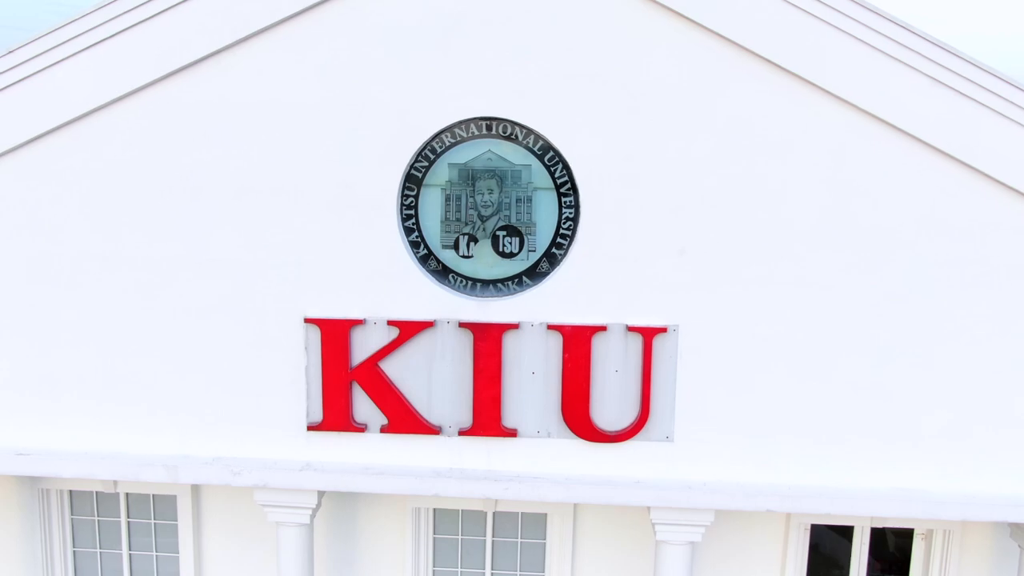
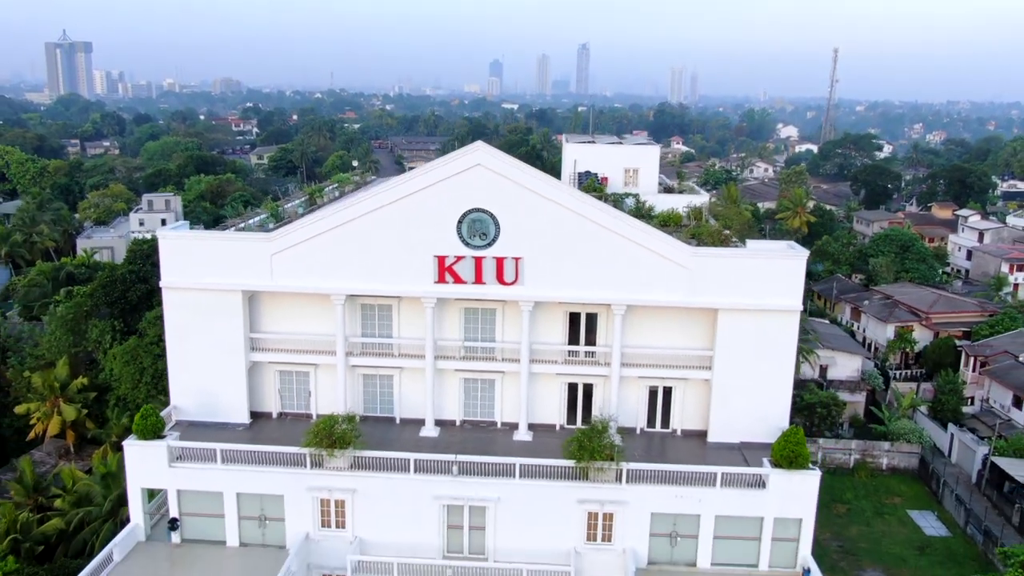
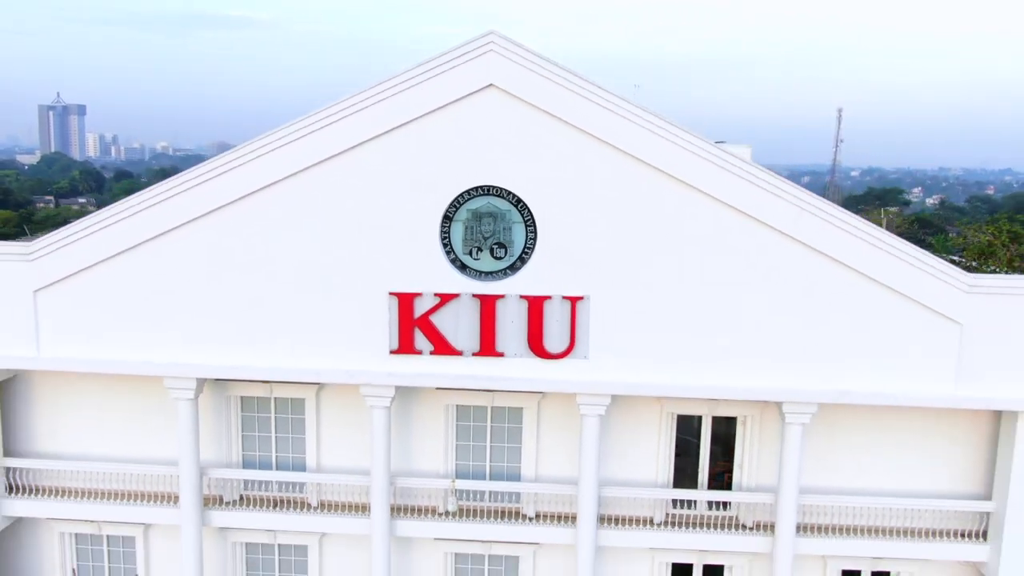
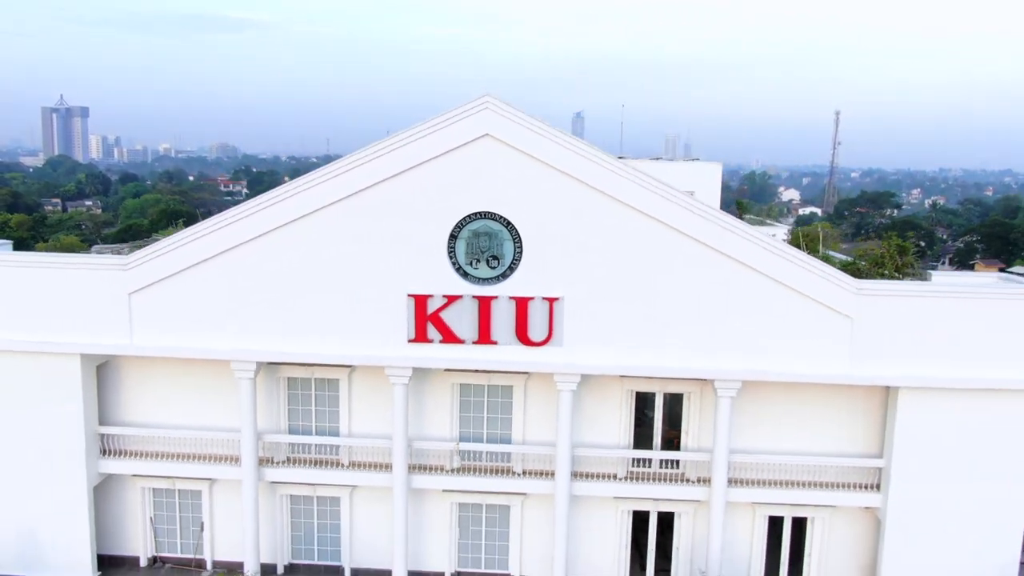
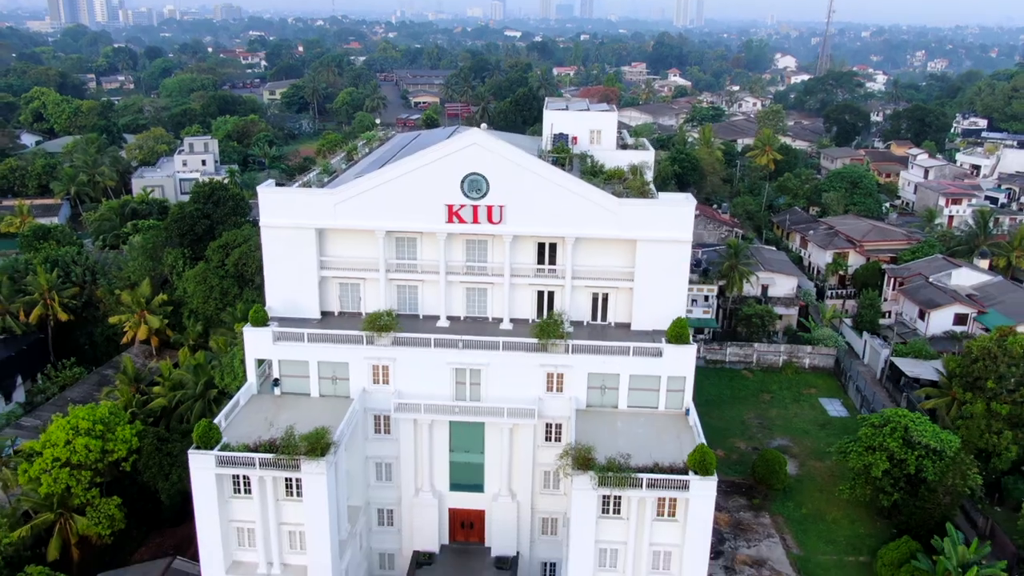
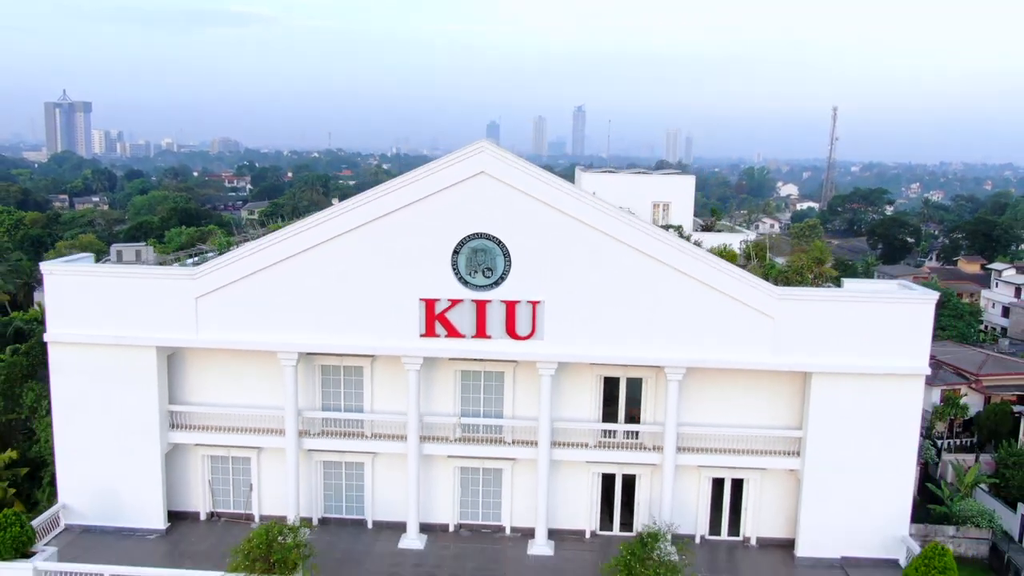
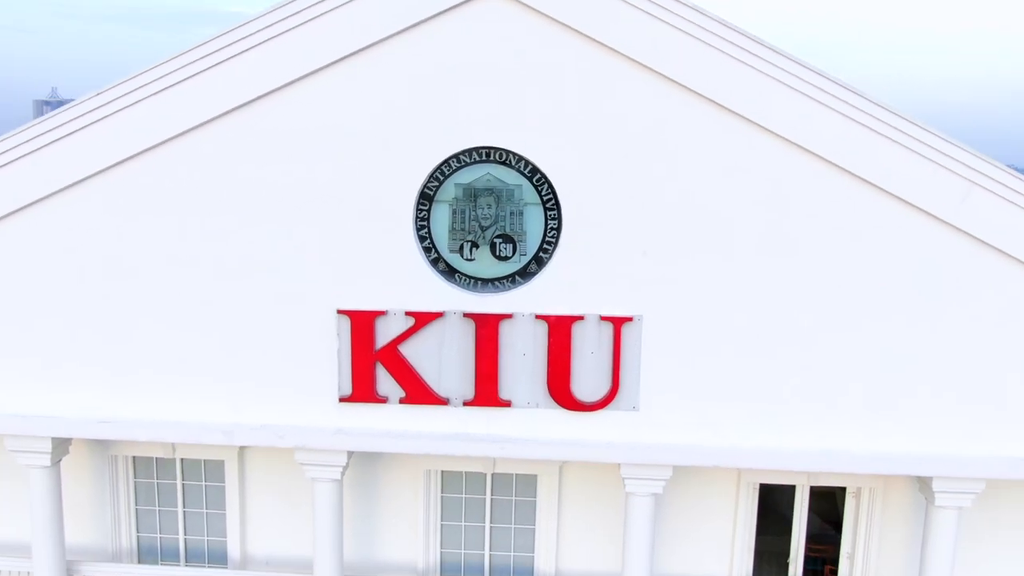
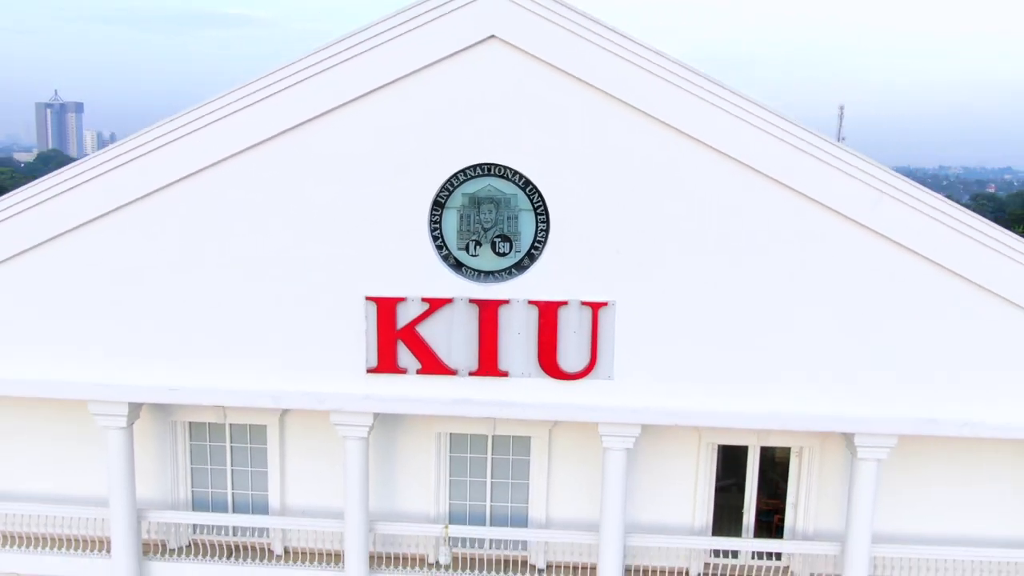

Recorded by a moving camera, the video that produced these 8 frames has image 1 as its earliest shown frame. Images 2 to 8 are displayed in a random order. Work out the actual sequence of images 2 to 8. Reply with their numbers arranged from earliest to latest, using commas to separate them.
7, 8, 3, 4, 6, 2, 5
